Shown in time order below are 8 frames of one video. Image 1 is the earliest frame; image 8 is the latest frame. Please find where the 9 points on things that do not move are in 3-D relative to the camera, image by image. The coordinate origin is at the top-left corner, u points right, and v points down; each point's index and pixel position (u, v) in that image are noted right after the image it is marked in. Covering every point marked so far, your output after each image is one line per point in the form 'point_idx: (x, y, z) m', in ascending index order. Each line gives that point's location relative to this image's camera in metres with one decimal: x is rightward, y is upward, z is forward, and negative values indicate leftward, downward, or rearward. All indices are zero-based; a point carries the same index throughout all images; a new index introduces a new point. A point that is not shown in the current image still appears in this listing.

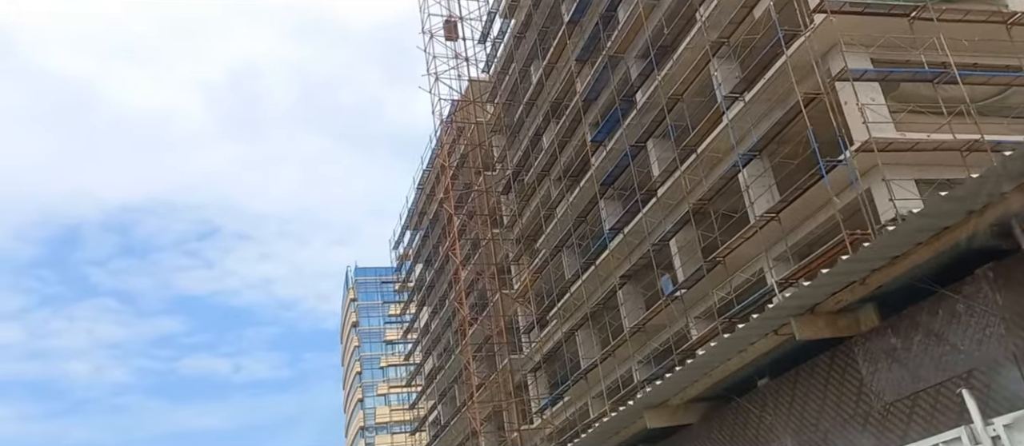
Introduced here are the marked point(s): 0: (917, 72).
0: (+9.0, +3.3, +19.4) m
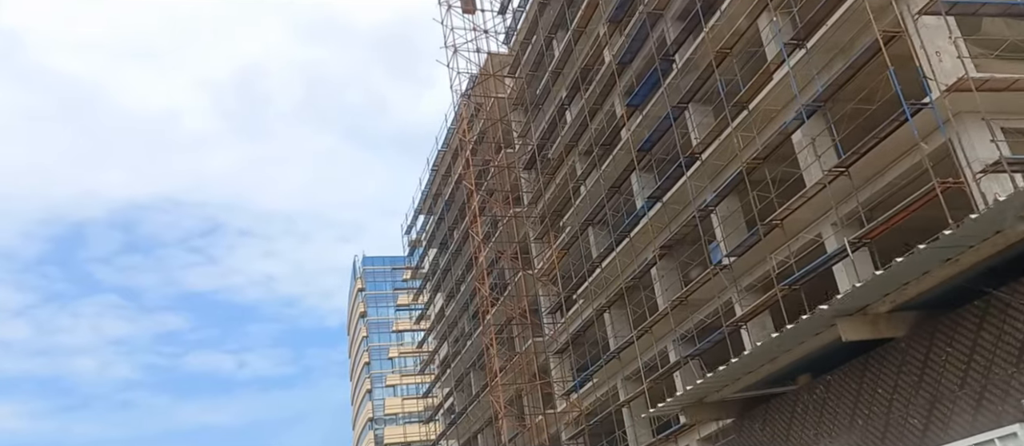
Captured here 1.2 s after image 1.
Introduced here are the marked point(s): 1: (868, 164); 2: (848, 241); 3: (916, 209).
0: (+9.9, +4.3, +17.5) m
1: (+8.0, +1.3, +19.8) m
2: (+7.5, -0.4, +19.7) m
3: (+8.3, +0.3, +18.0) m
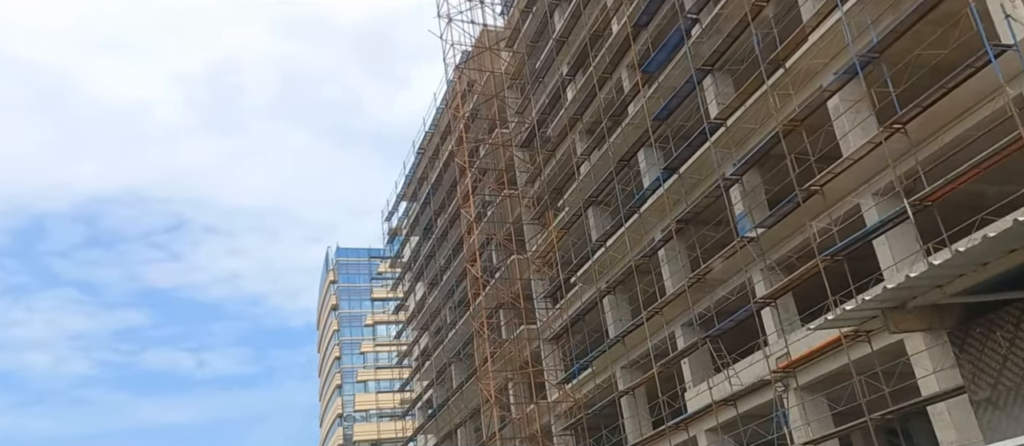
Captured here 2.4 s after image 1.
0: (+10.6, +5.1, +15.8) m
1: (+8.5, +2.1, +18.0) m
2: (+8.0, +0.4, +17.9) m
3: (+8.8, +1.0, +16.3) m
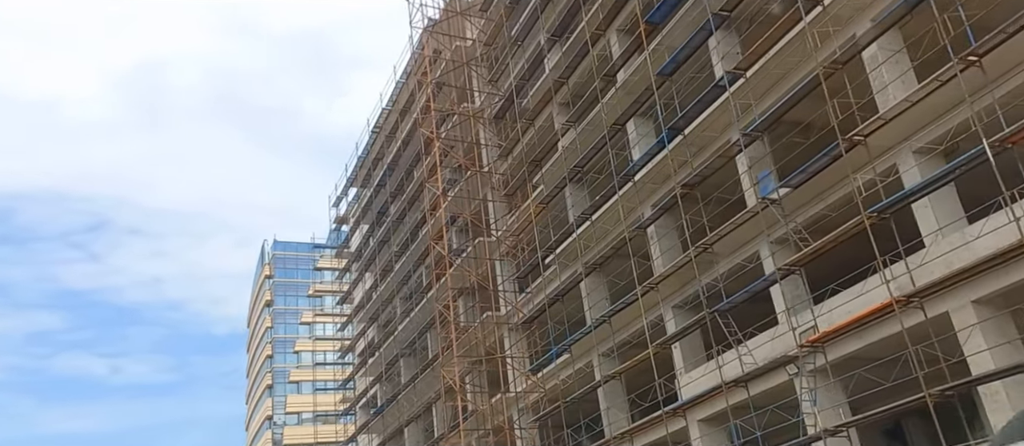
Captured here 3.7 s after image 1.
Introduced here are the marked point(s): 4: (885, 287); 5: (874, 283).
0: (+11.3, +5.9, +13.8) m
1: (+8.9, +3.0, +15.9) m
2: (+8.3, +1.3, +15.7) m
3: (+9.3, +2.0, +14.1) m
4: (+8.1, -1.4, +19.2) m
5: (+8.0, -1.3, +19.4) m
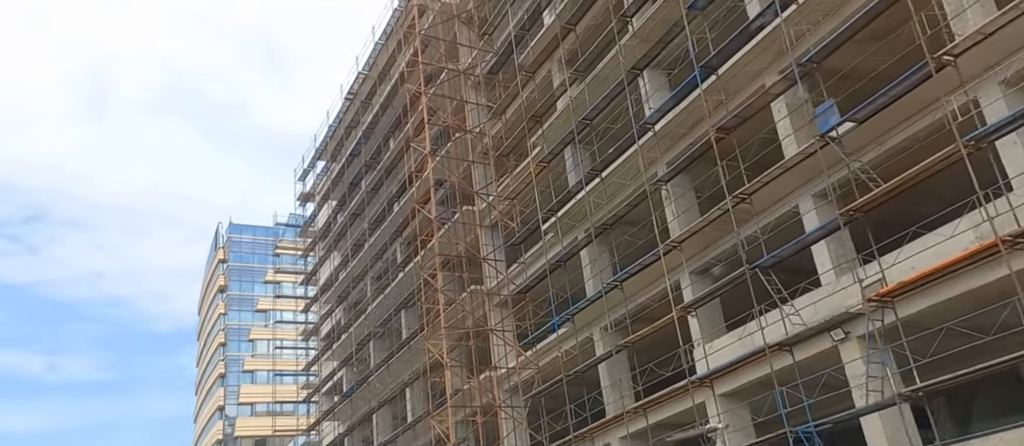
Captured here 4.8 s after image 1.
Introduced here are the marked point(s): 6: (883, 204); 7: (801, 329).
0: (+12.2, +7.0, +11.7) m
1: (+9.7, +4.2, +13.6) m
2: (+9.1, +2.5, +13.4) m
3: (+10.1, +3.2, +11.9) m
4: (+8.6, -0.3, +16.9) m
5: (+8.5, -0.2, +17.1) m
6: (+7.2, +0.3, +17.3) m
7: (+6.4, -2.4, +19.6) m
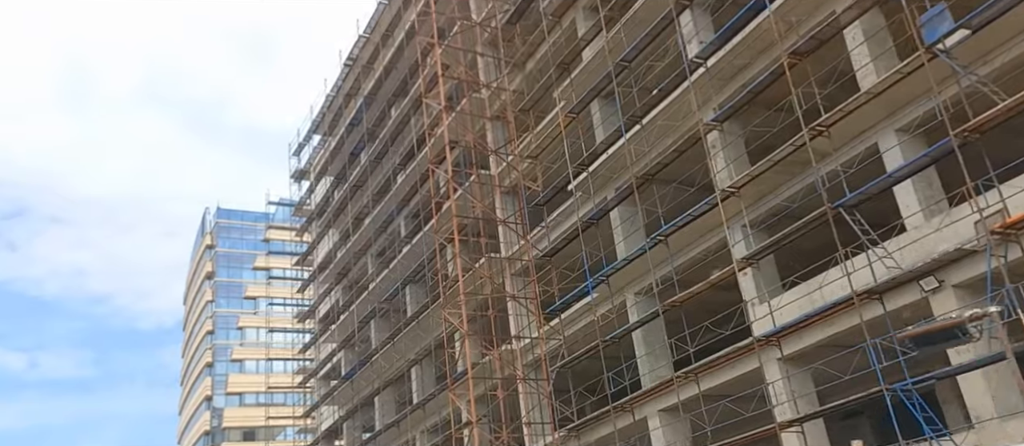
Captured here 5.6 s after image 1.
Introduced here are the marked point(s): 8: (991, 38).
0: (+13.4, +8.3, +9.5) m
1: (+10.8, +5.5, +11.3) m
2: (+10.2, +3.8, +11.1) m
3: (+11.3, +4.4, +9.6) m
4: (+9.7, +1.1, +14.6) m
5: (+9.6, +1.2, +14.8) m
6: (+8.2, +1.6, +15.0) m
7: (+7.4, -1.0, +17.3) m
8: (+8.5, +3.2, +15.8) m
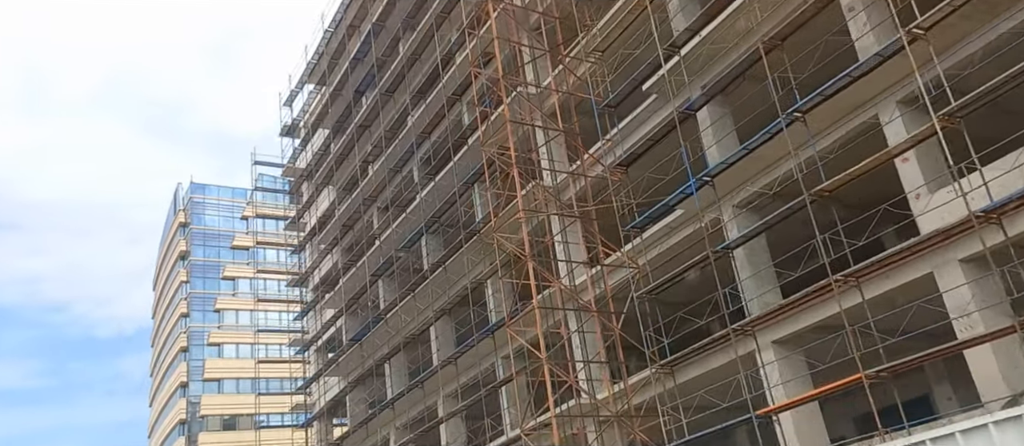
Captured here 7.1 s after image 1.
0: (+15.9, +11.0, +5.0) m
1: (+13.2, +8.2, +6.8) m
2: (+12.6, +6.5, +6.6) m
3: (+13.8, +7.1, +5.1) m
4: (+12.0, +3.7, +10.0) m
5: (+11.9, +3.8, +10.2) m
6: (+10.6, +4.3, +10.3) m
7: (+9.7, +1.6, +12.6) m
8: (+10.8, +5.9, +11.2) m
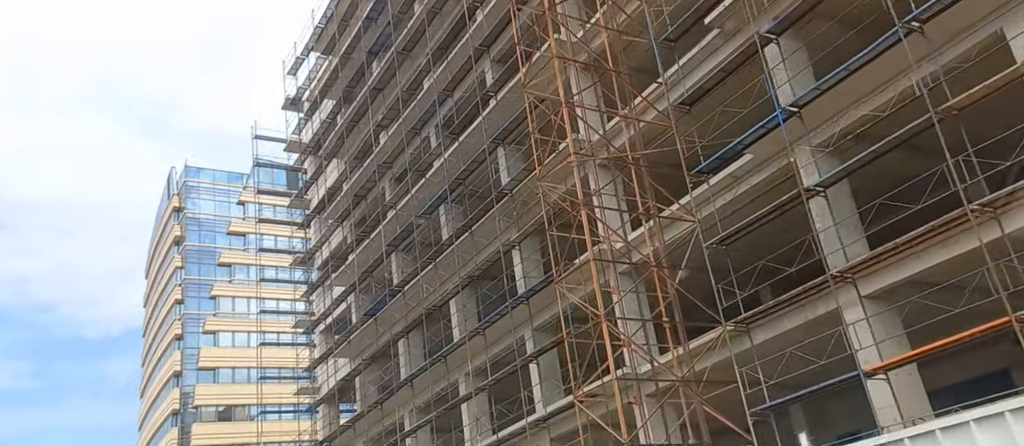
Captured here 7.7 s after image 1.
0: (+17.4, +12.3, +2.7) m
1: (+14.7, +9.5, +4.4) m
2: (+14.1, +7.8, +4.2) m
3: (+15.3, +8.4, +2.7) m
4: (+13.4, +5.0, +7.6) m
5: (+13.3, +5.1, +7.8) m
6: (+12.0, +5.6, +7.9) m
7: (+11.0, +2.9, +10.2) m
8: (+12.2, +7.2, +8.8) m
